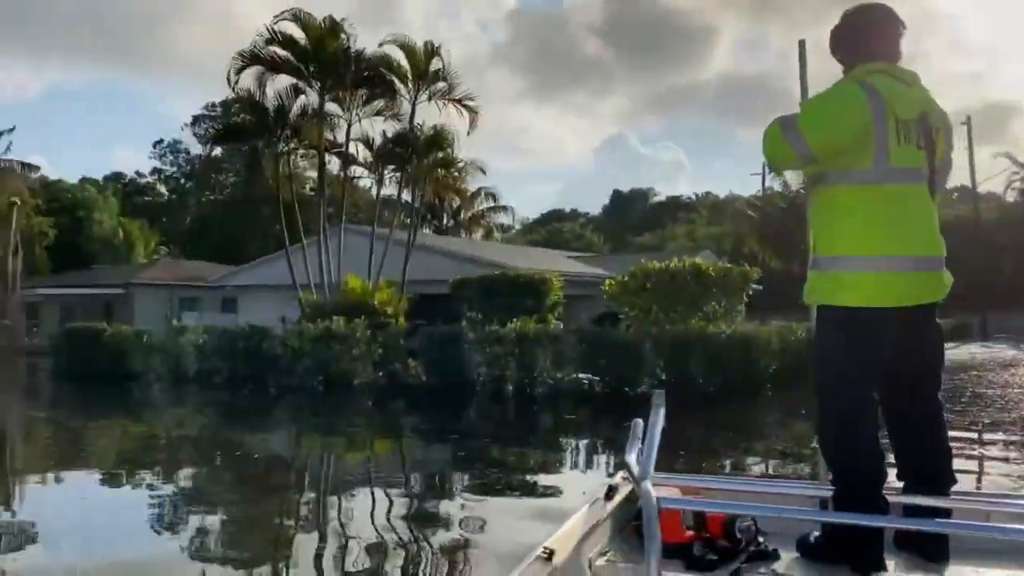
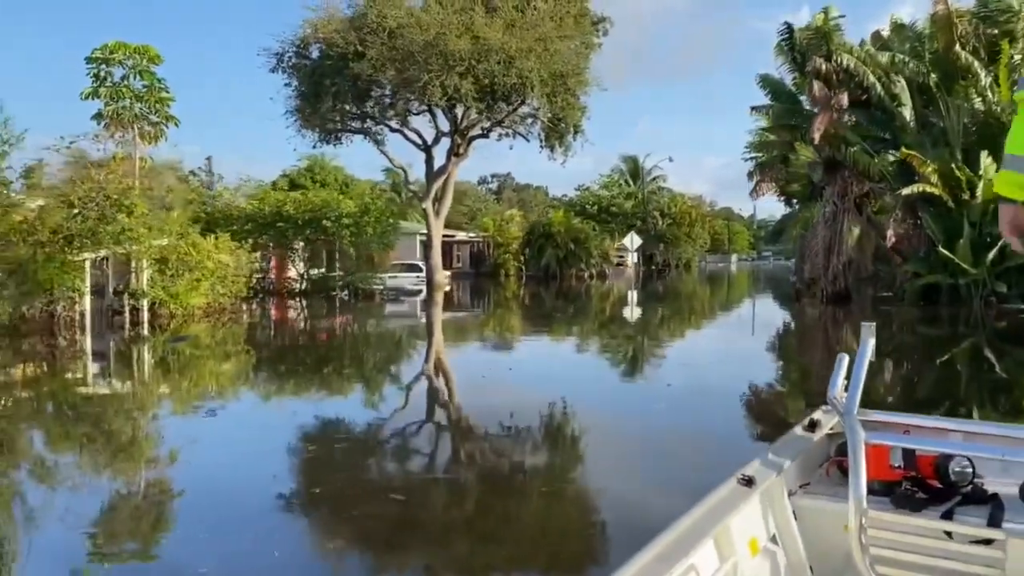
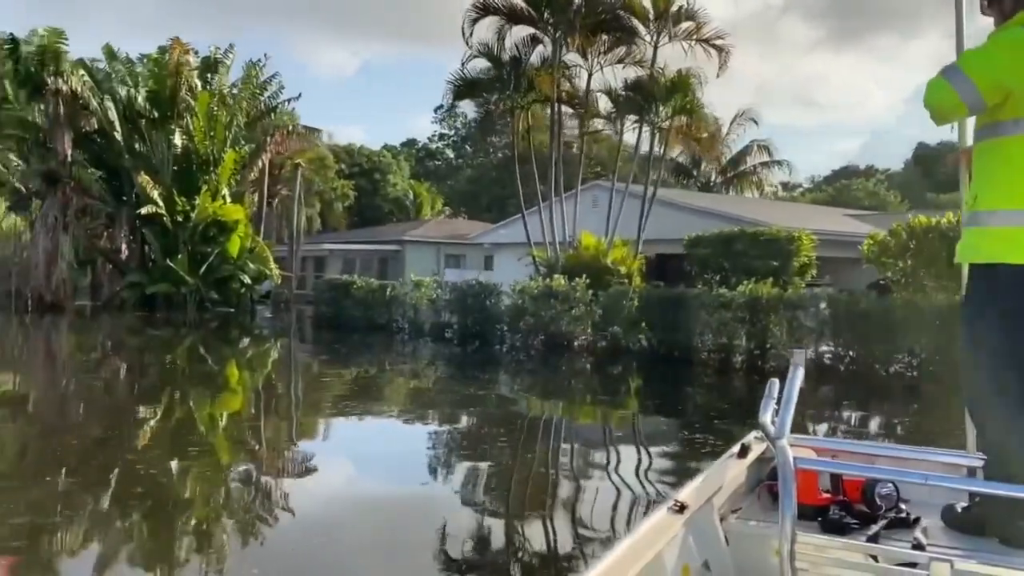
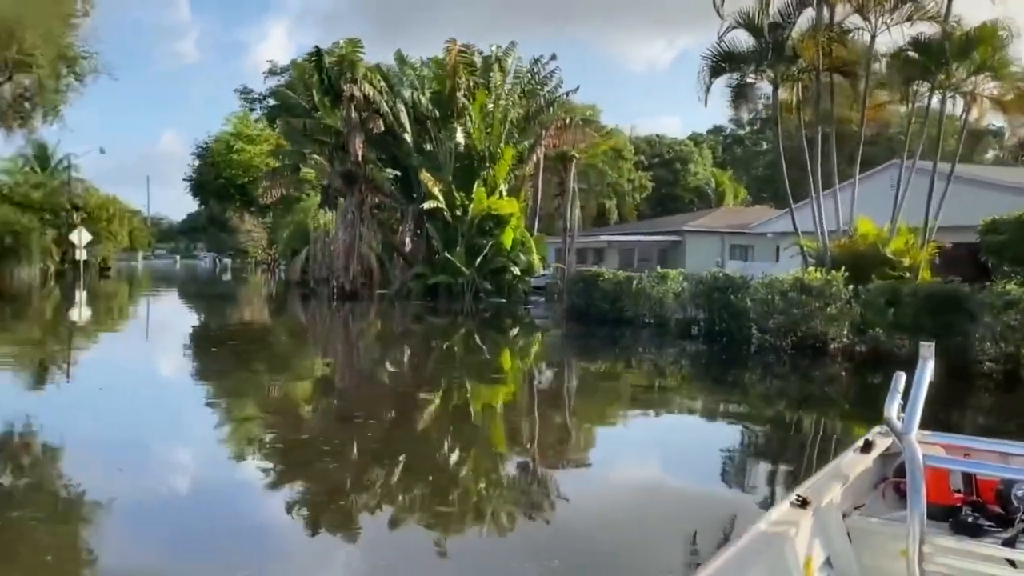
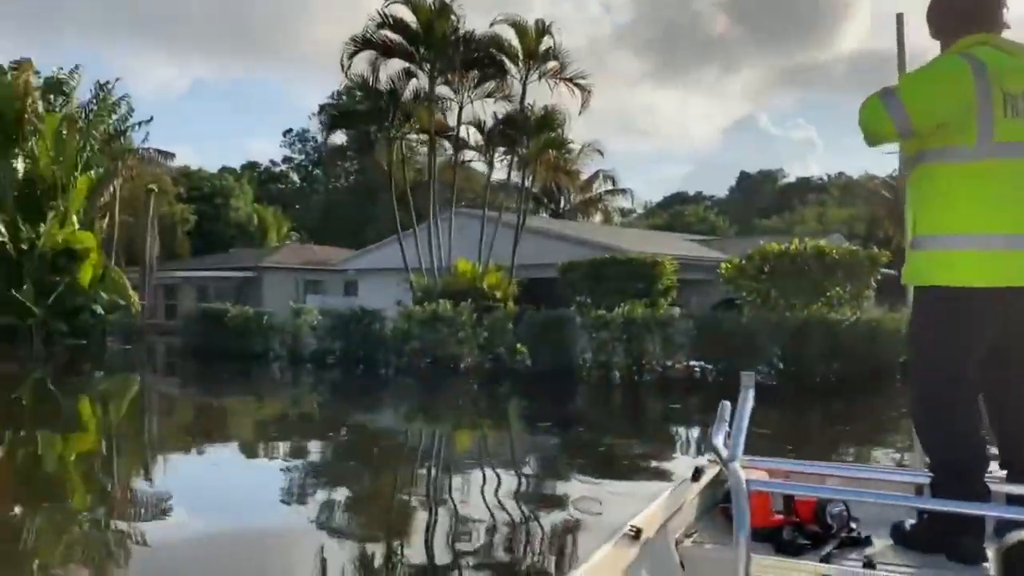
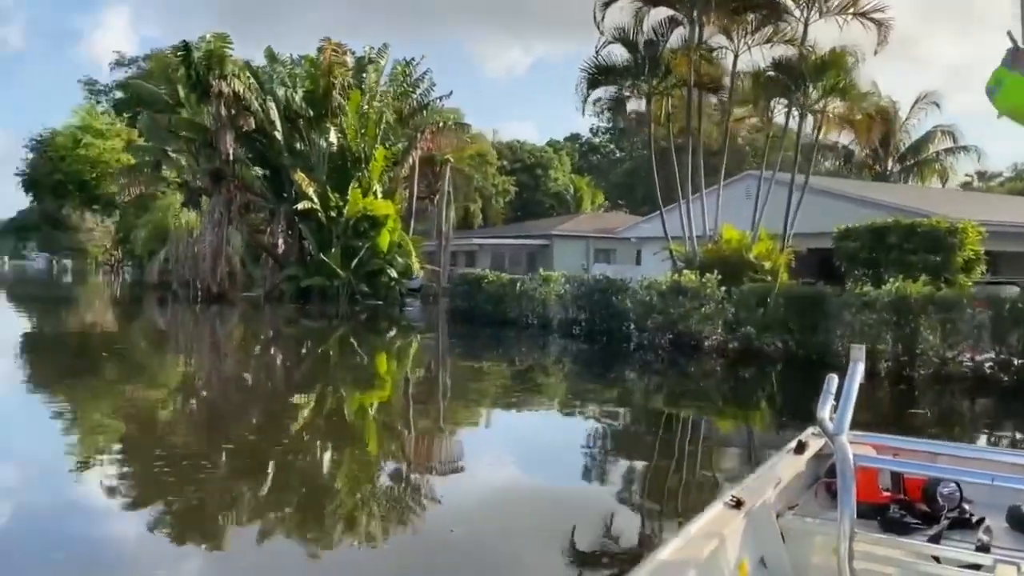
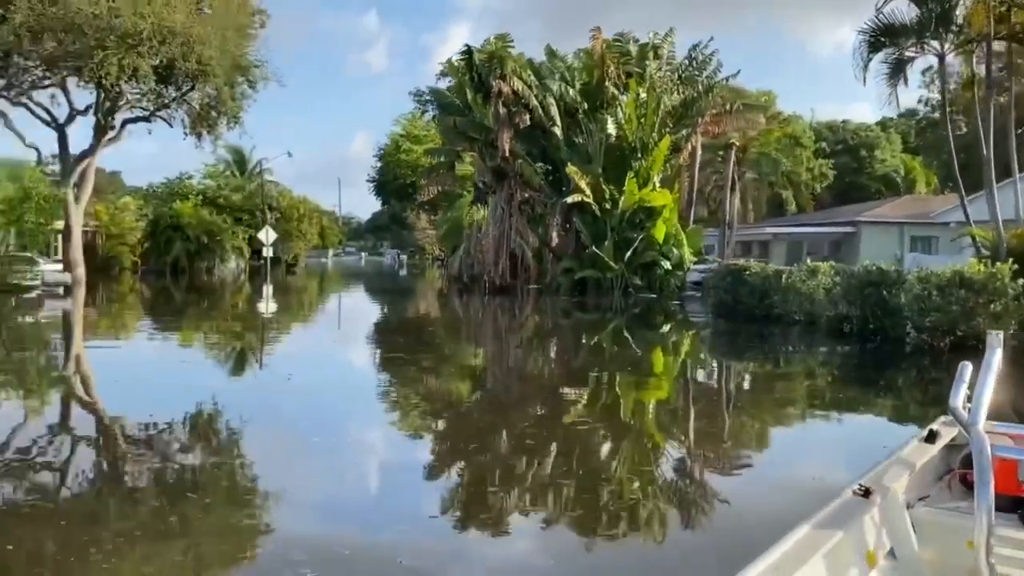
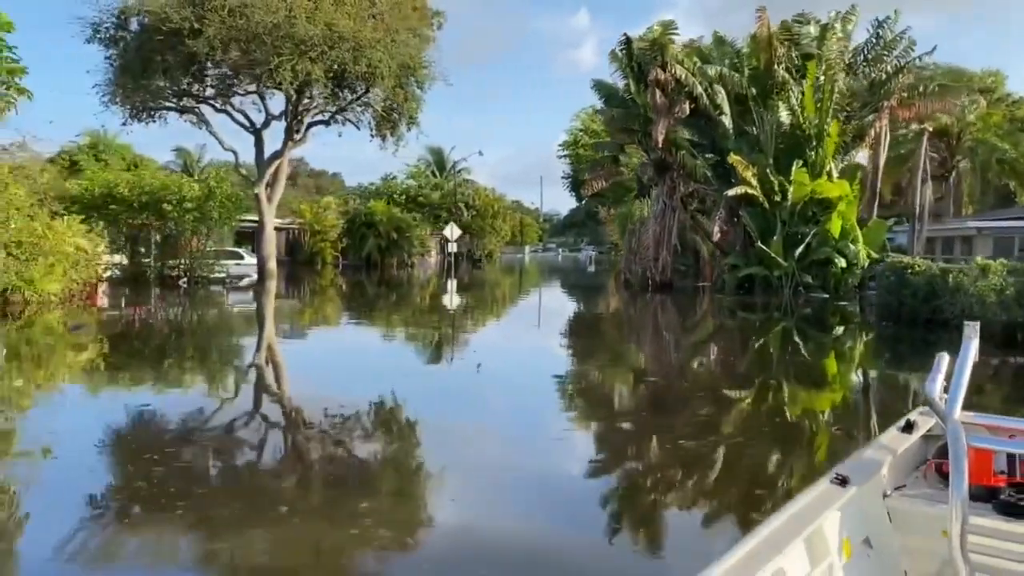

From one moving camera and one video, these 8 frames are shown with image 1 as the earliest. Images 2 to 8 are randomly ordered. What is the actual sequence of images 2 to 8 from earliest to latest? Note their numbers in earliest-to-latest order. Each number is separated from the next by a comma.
5, 3, 6, 4, 7, 8, 2
